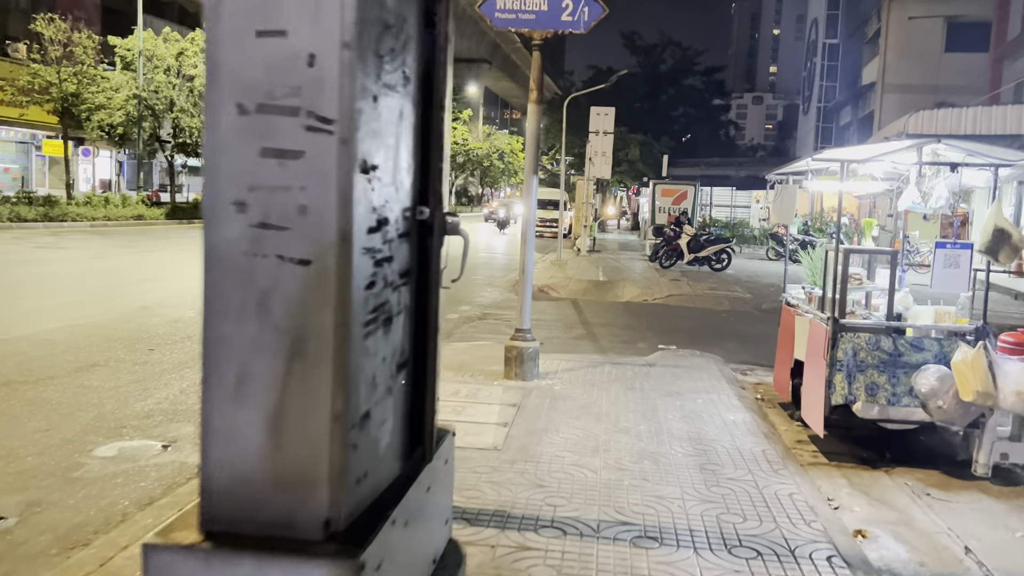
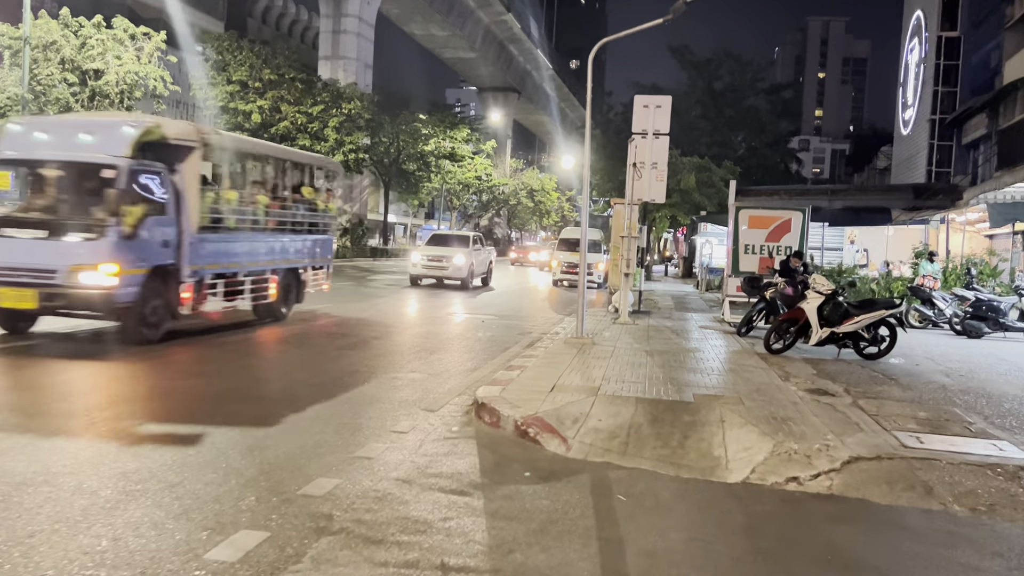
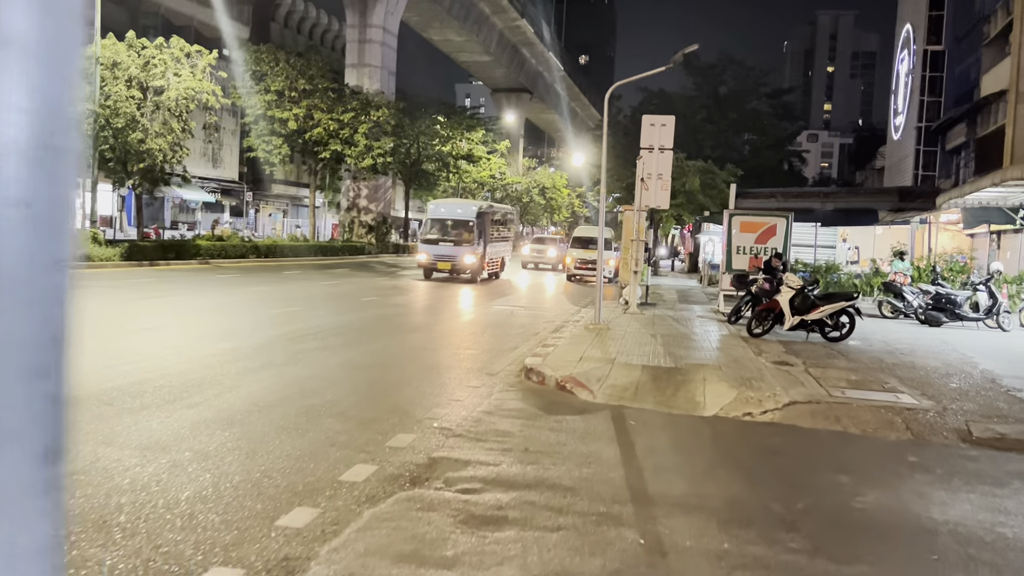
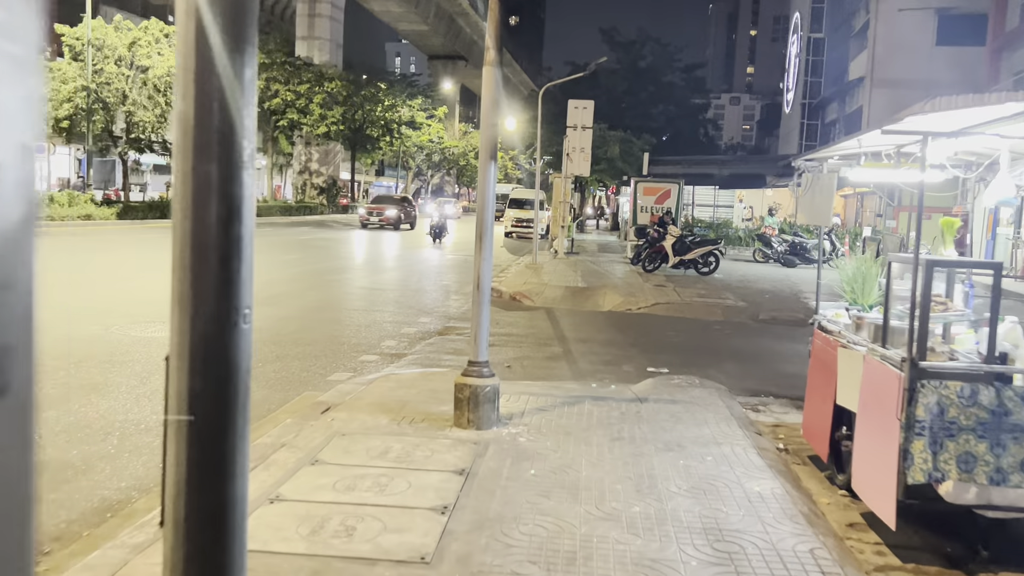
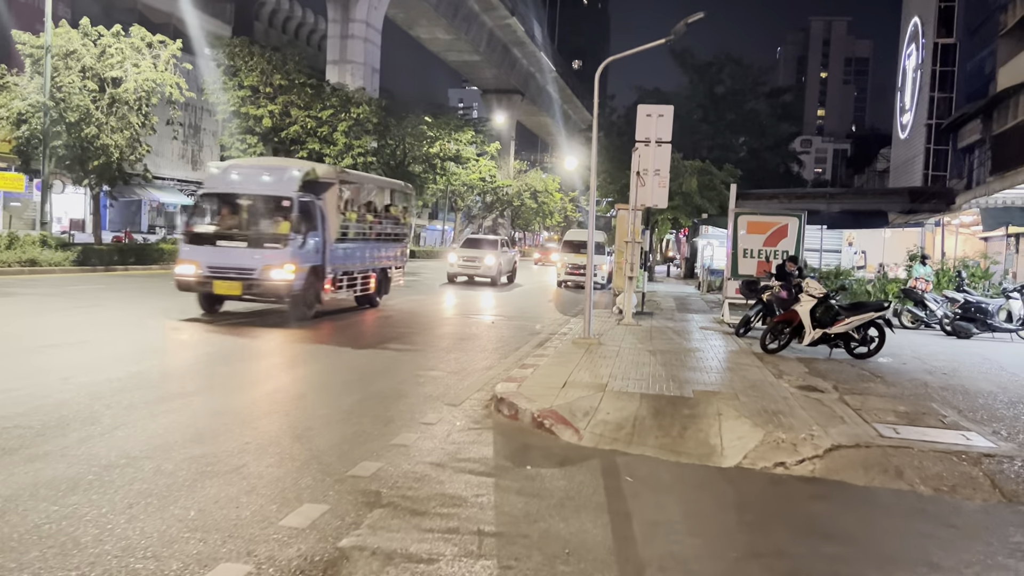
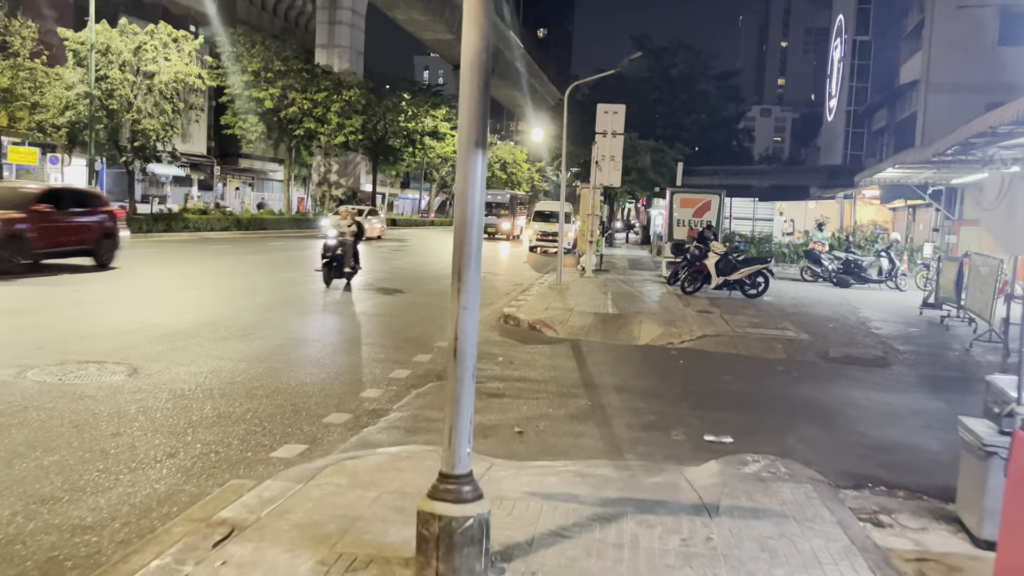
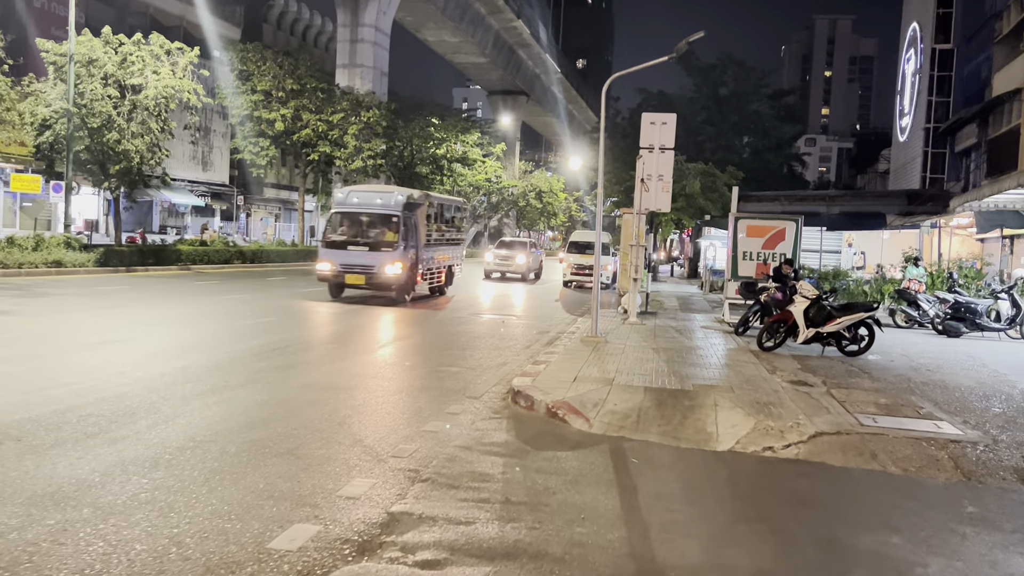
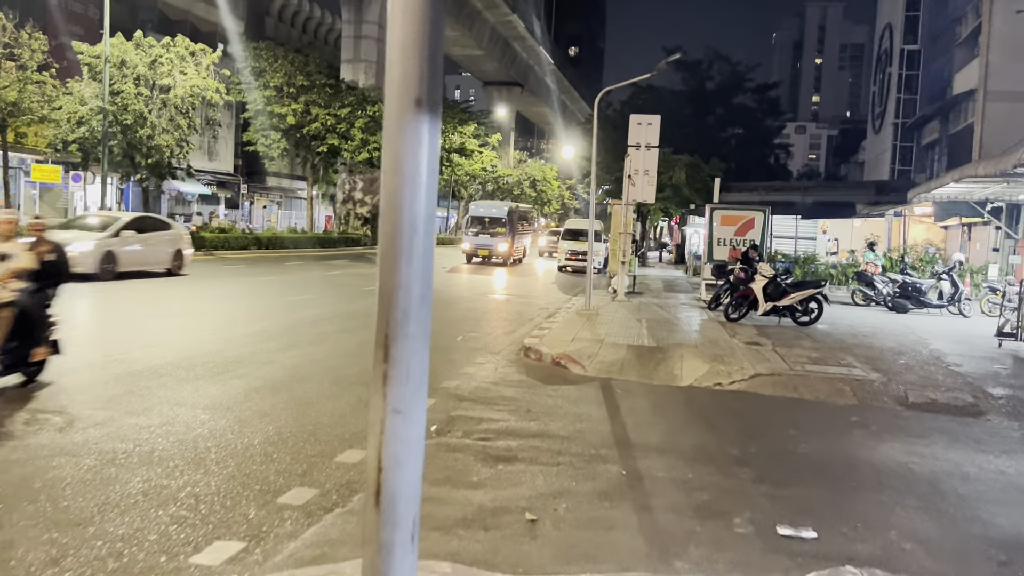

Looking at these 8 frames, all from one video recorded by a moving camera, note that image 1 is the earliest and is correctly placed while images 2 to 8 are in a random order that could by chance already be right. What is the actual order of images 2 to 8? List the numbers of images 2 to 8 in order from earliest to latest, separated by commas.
4, 6, 8, 3, 7, 5, 2
